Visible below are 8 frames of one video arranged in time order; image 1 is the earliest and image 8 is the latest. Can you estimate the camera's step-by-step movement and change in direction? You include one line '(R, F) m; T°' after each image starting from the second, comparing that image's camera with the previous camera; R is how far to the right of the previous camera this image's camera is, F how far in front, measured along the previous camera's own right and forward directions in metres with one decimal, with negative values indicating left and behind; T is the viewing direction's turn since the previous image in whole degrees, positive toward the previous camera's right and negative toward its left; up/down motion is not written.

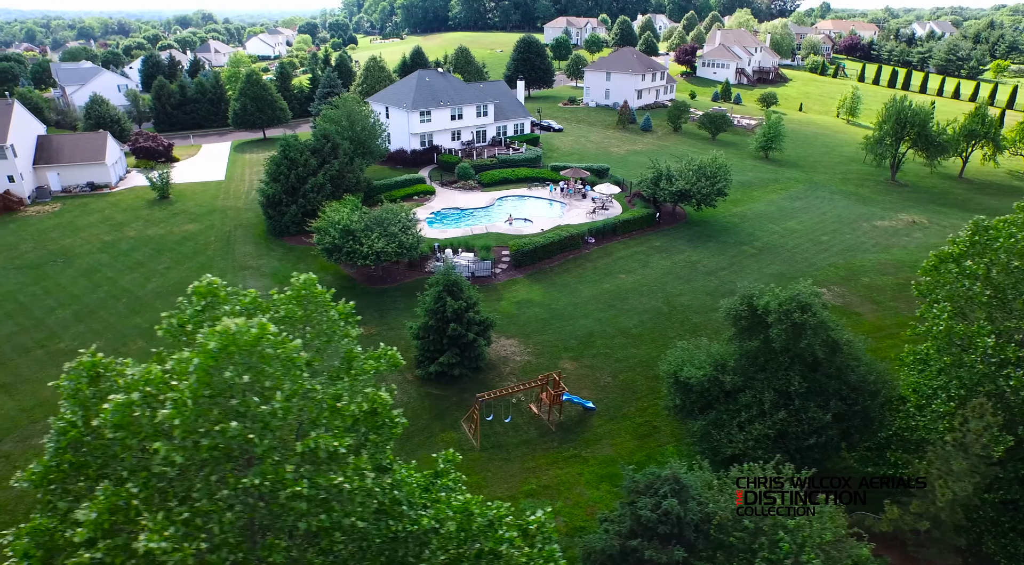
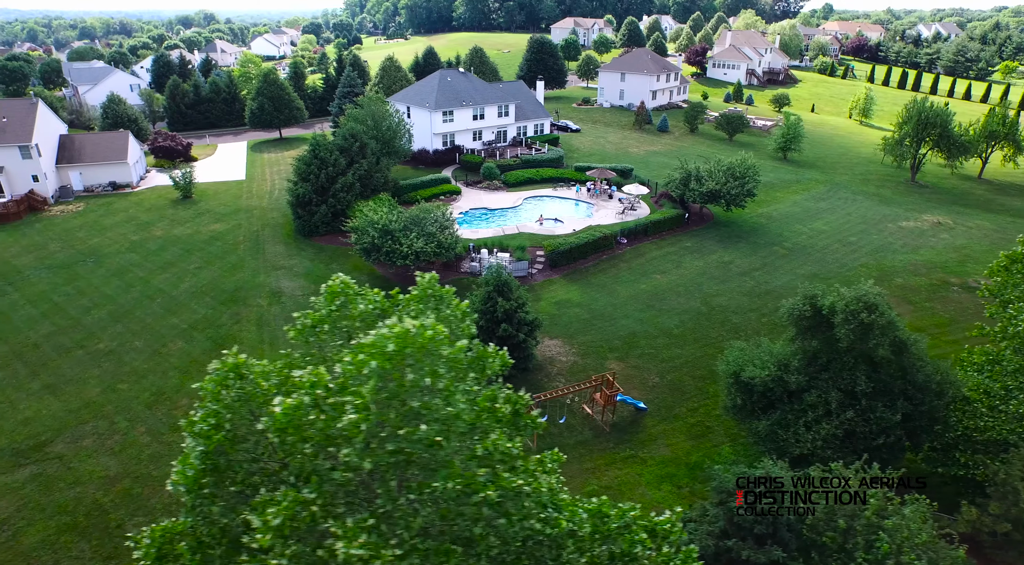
(-2.1, +0.1) m; 0°
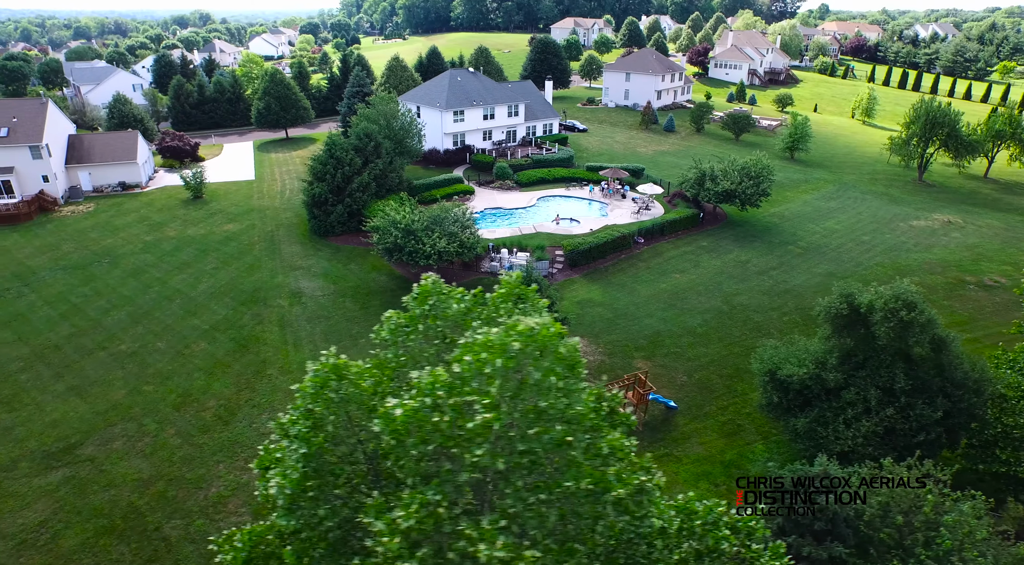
(-1.4, +0.1) m; +1°
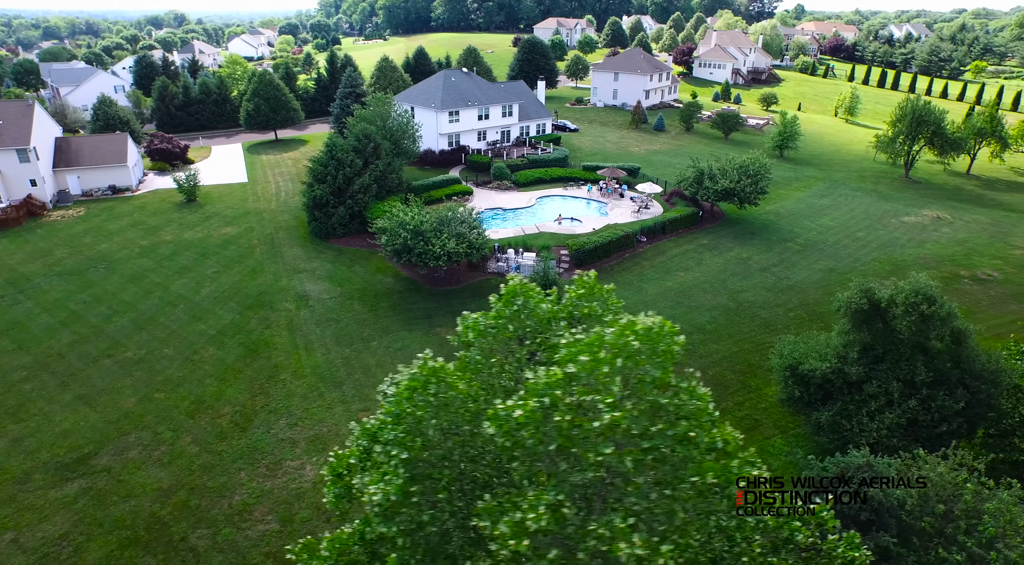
(-1.5, +0.1) m; +2°
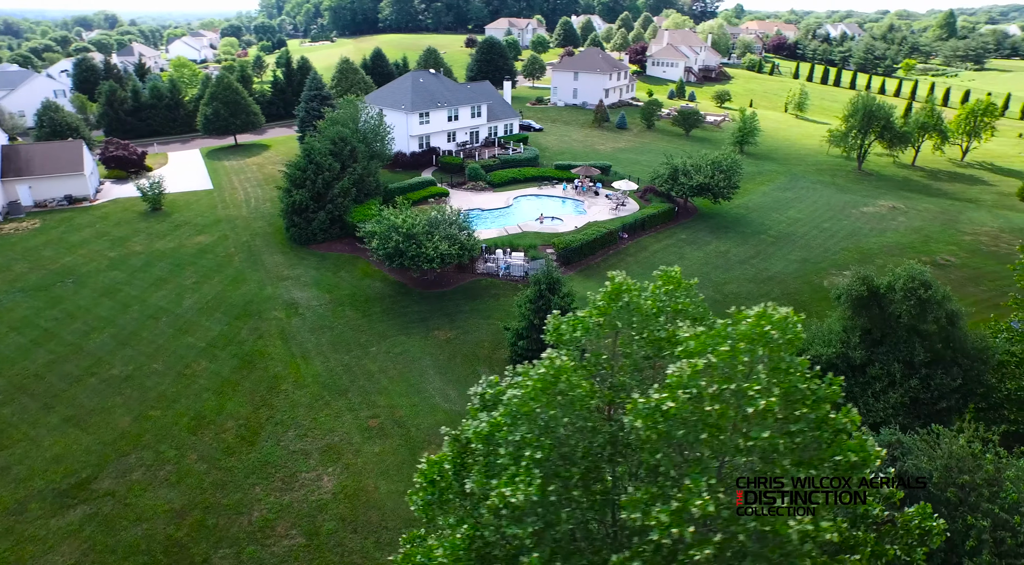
(-2.1, 0.0) m; +5°
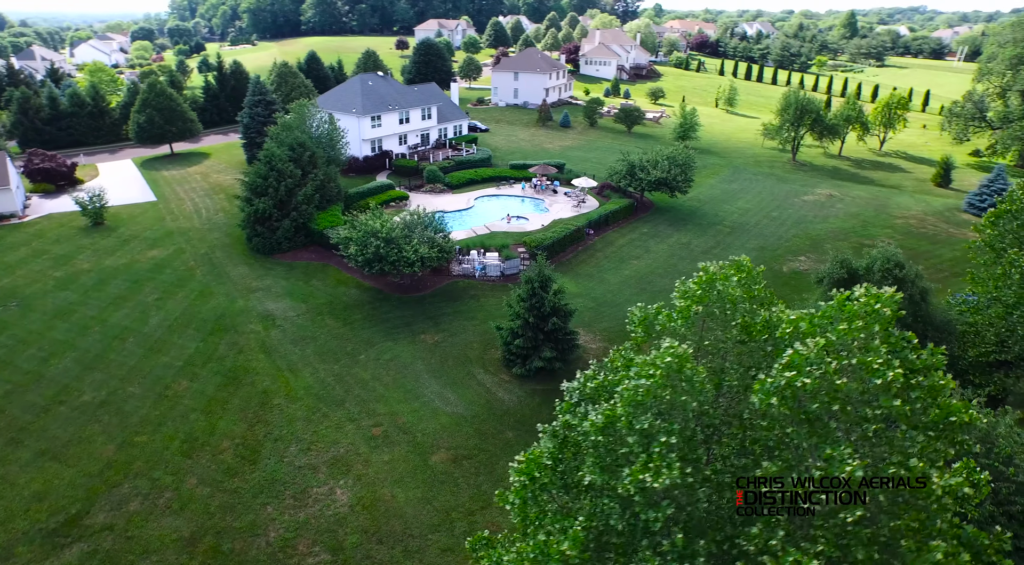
(-2.4, 0.0) m; +6°
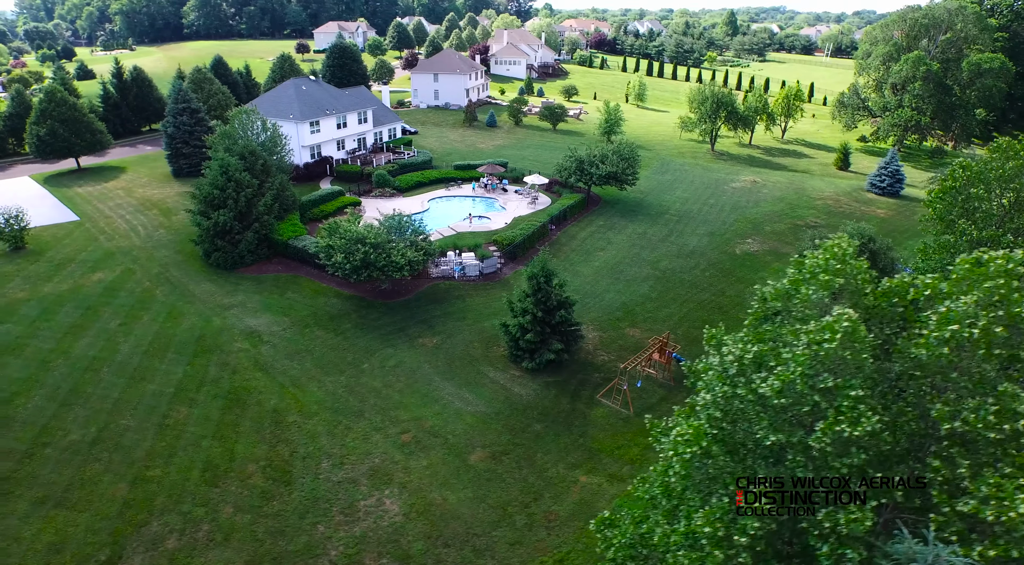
(-4.2, -0.1) m; +9°
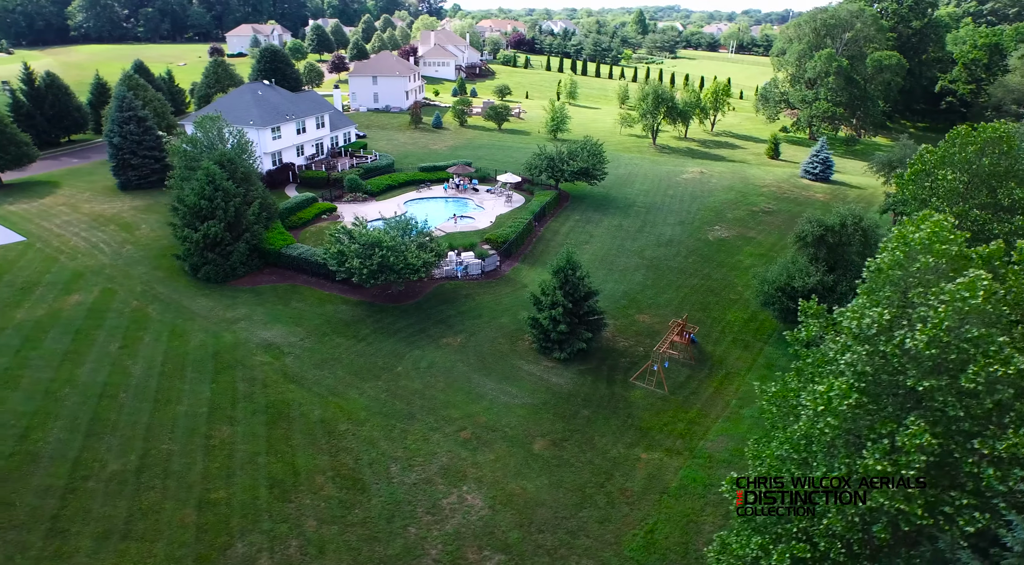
(-4.8, -0.3) m; +8°
